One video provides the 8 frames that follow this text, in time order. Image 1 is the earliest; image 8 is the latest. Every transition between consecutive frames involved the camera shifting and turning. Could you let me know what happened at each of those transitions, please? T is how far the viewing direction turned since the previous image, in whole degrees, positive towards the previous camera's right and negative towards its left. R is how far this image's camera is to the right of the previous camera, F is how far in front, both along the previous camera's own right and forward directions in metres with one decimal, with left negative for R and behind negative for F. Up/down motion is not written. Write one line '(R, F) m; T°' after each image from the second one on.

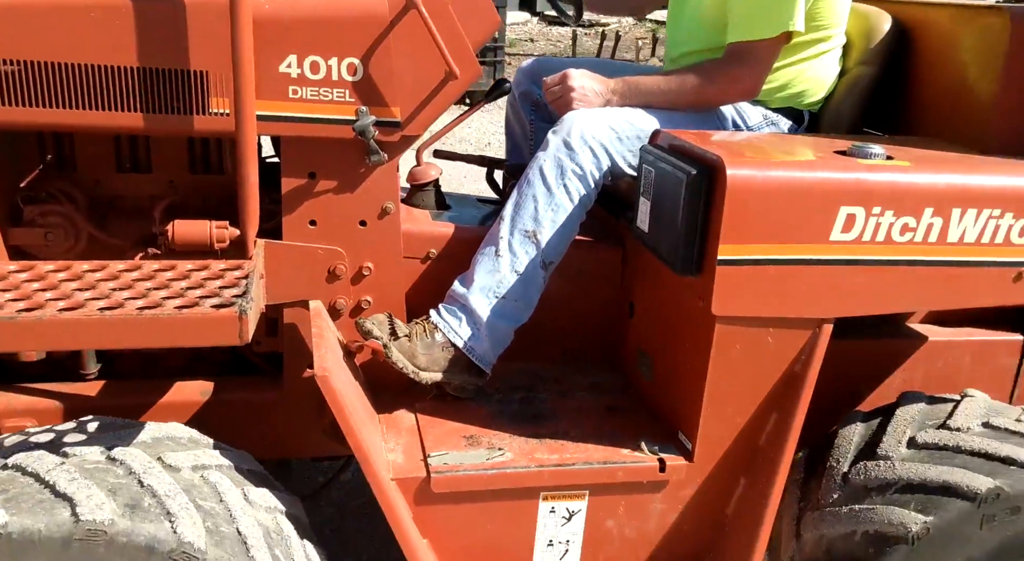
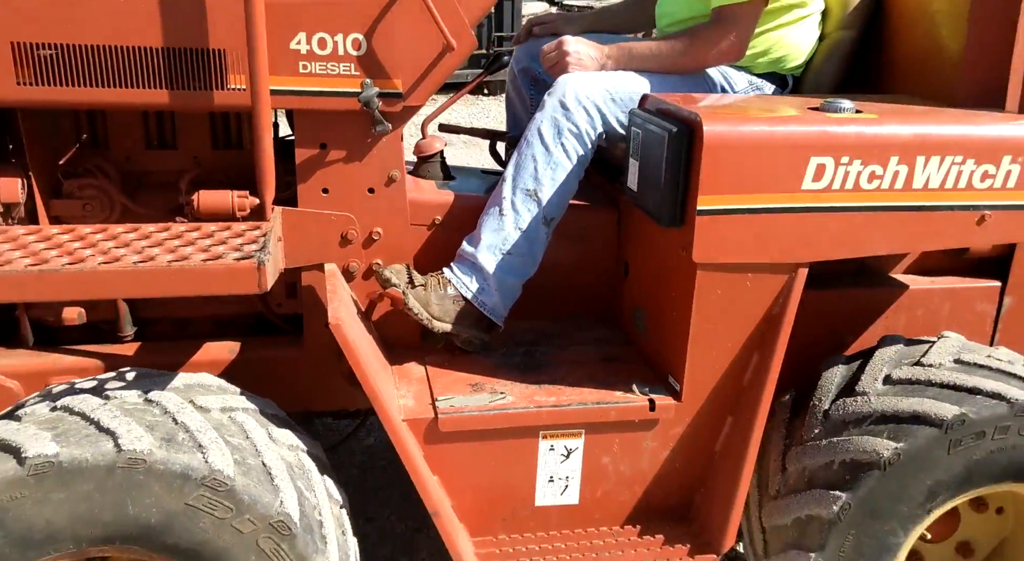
(+0.1, -0.2) m; -2°
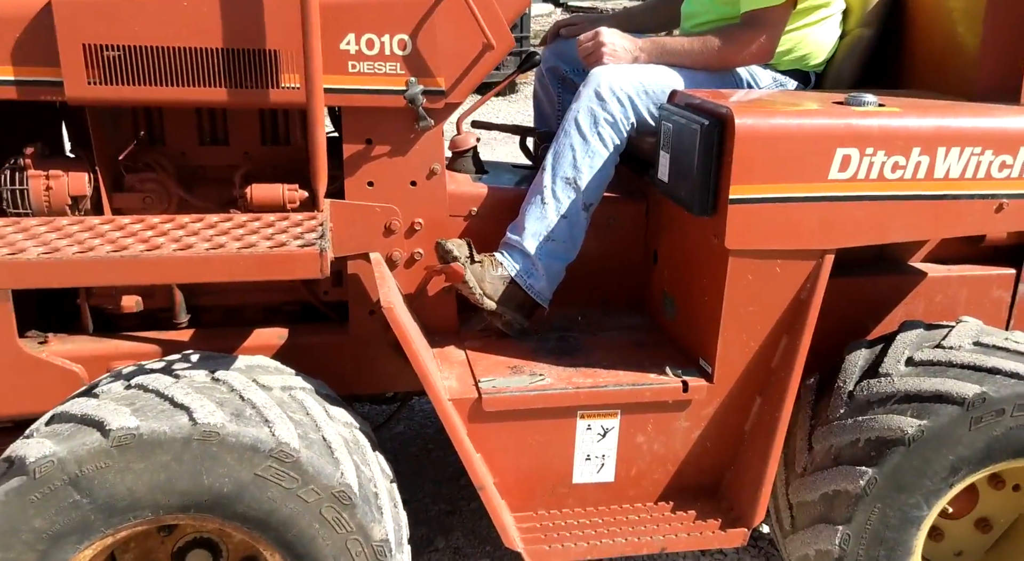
(-0.1, -0.1) m; -1°
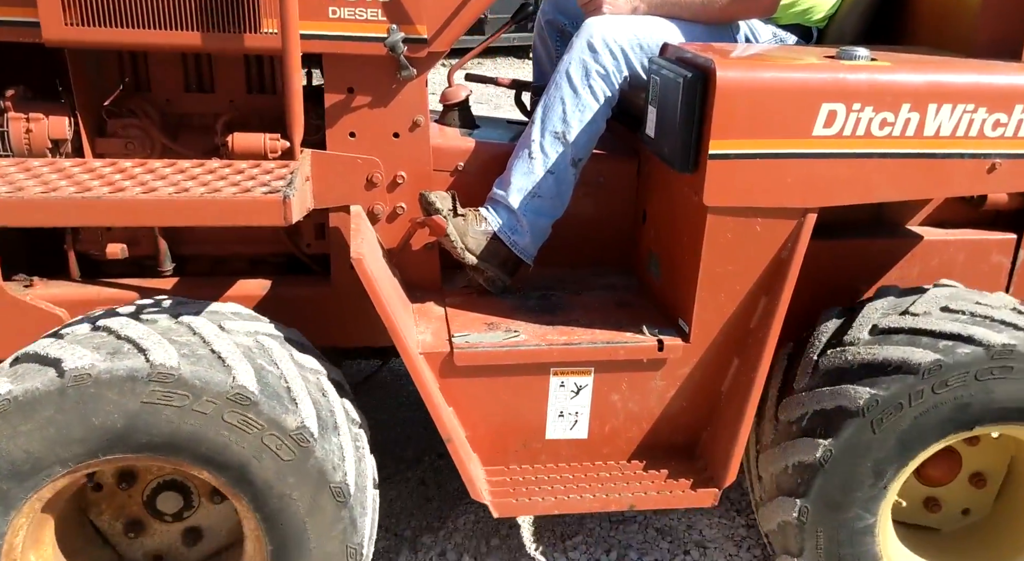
(+0.1, 0.0) m; -2°
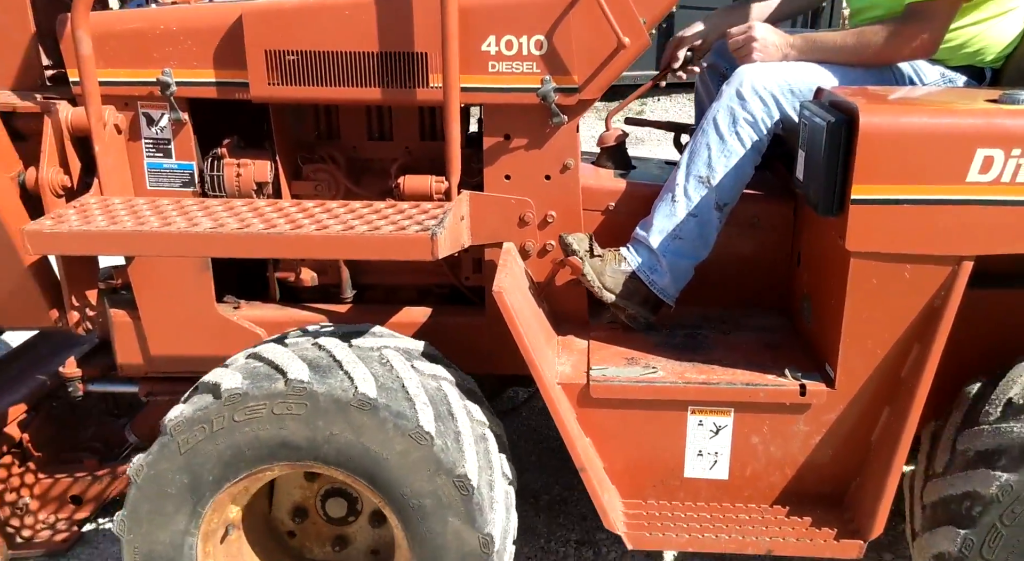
(+0.2, -0.1) m; -13°
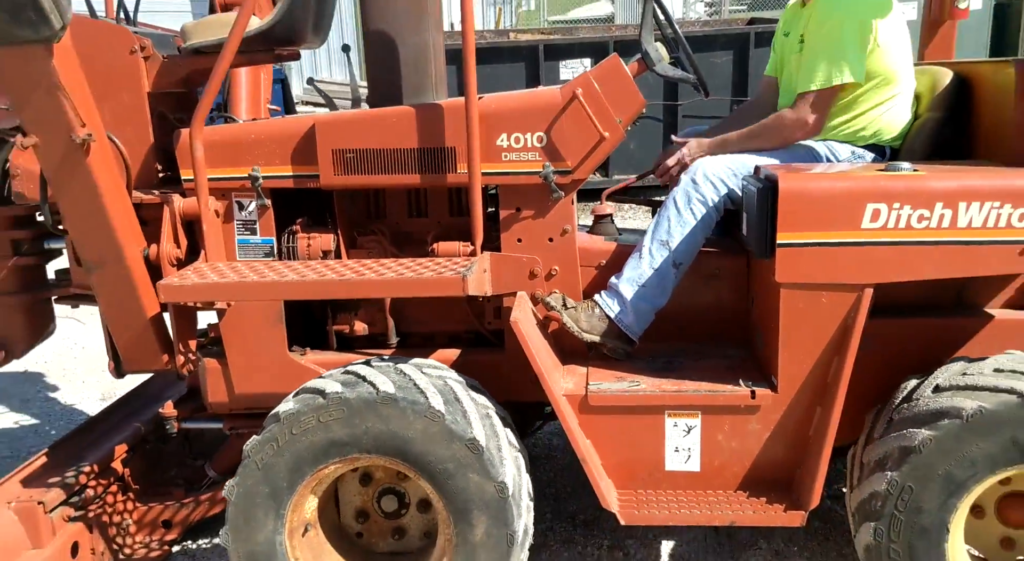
(0.0, -0.6) m; -1°
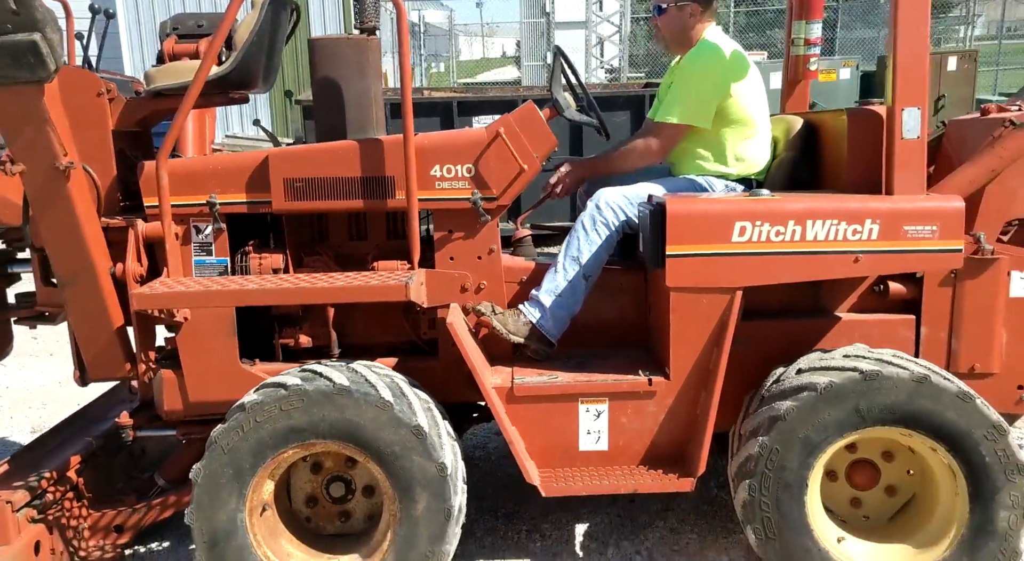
(-0.1, -0.5) m; +6°
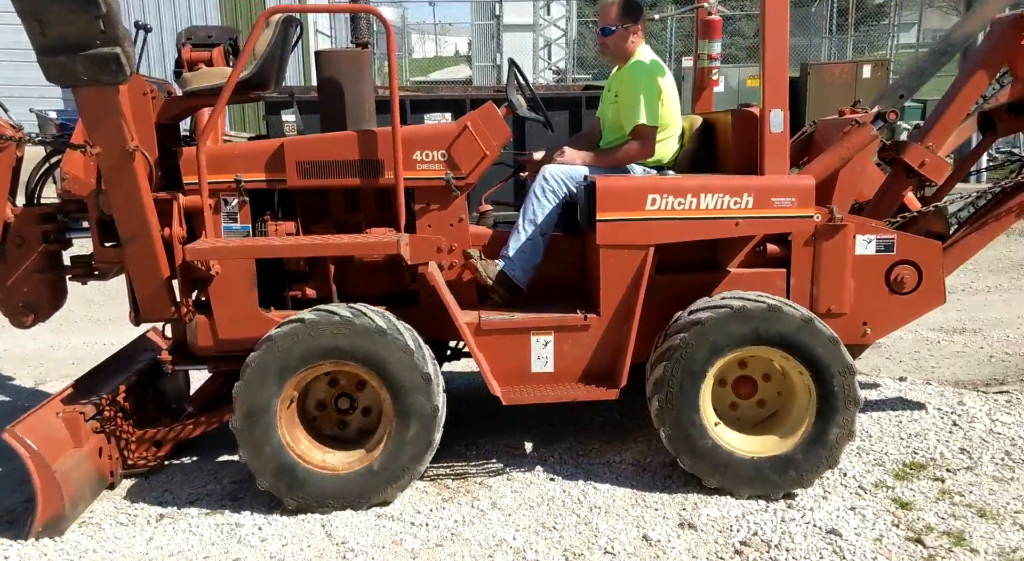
(-0.1, -1.0) m; +3°
